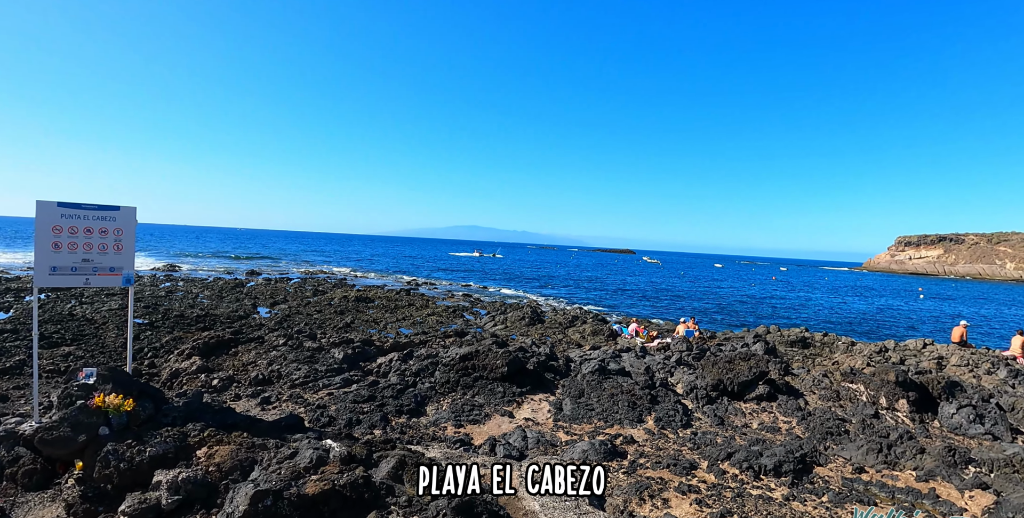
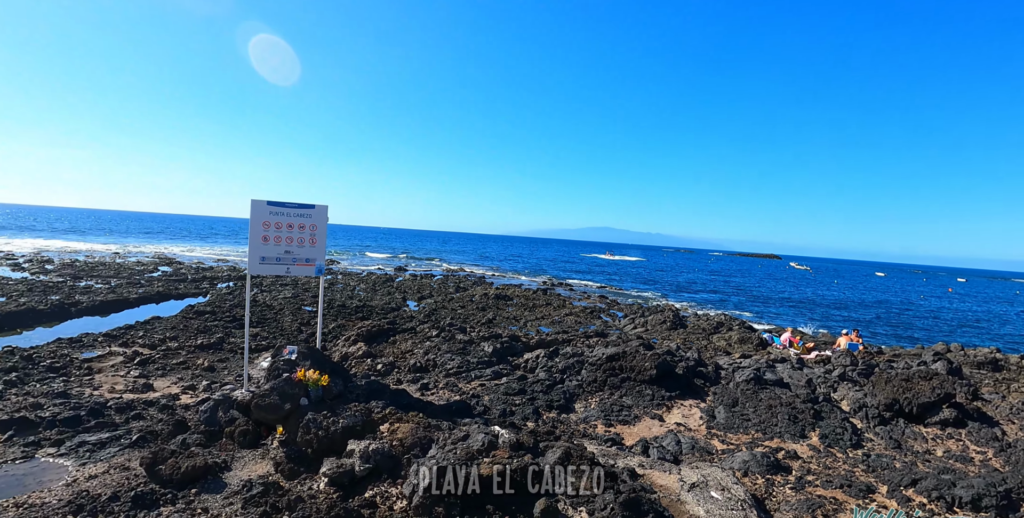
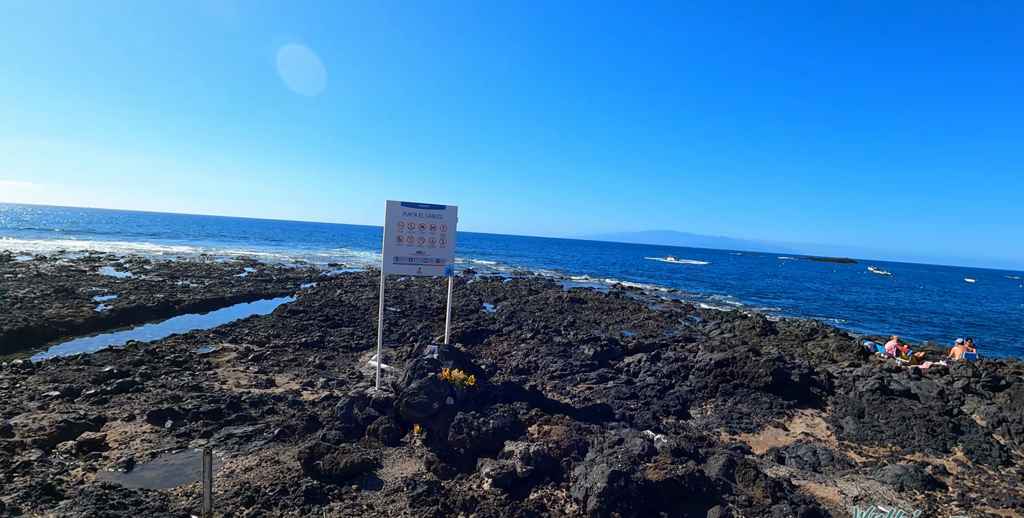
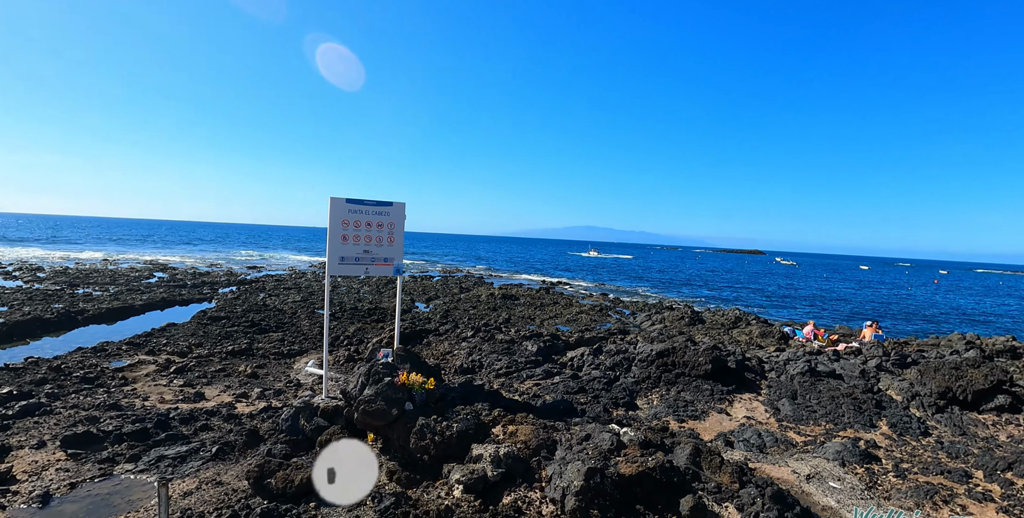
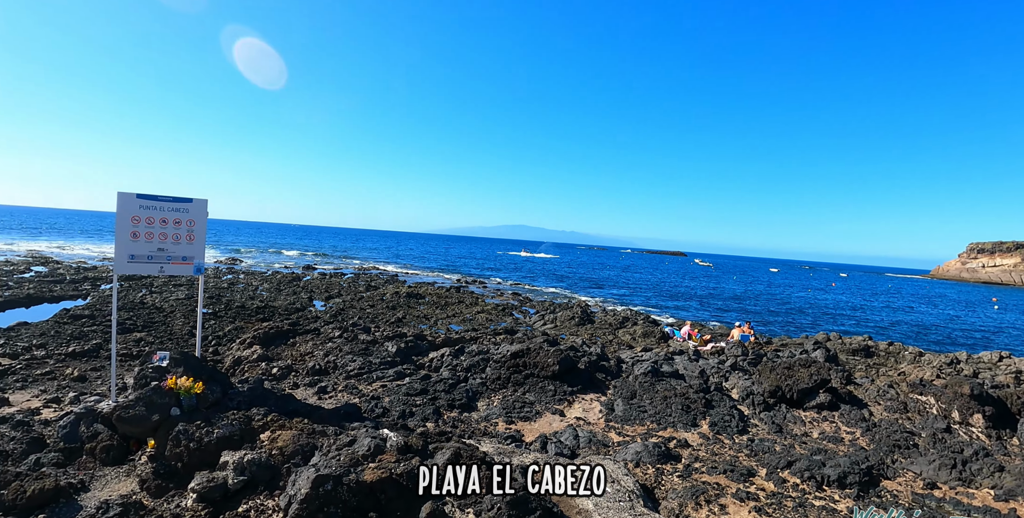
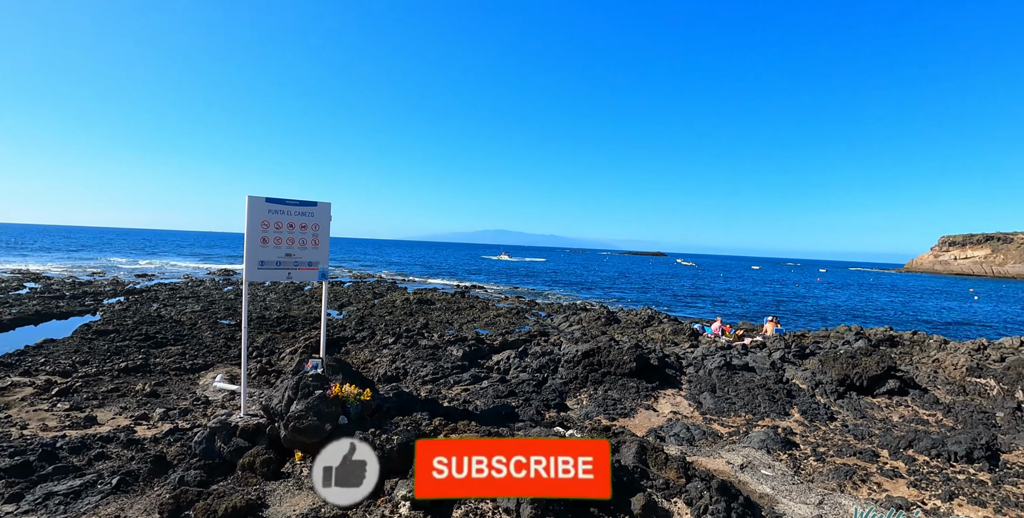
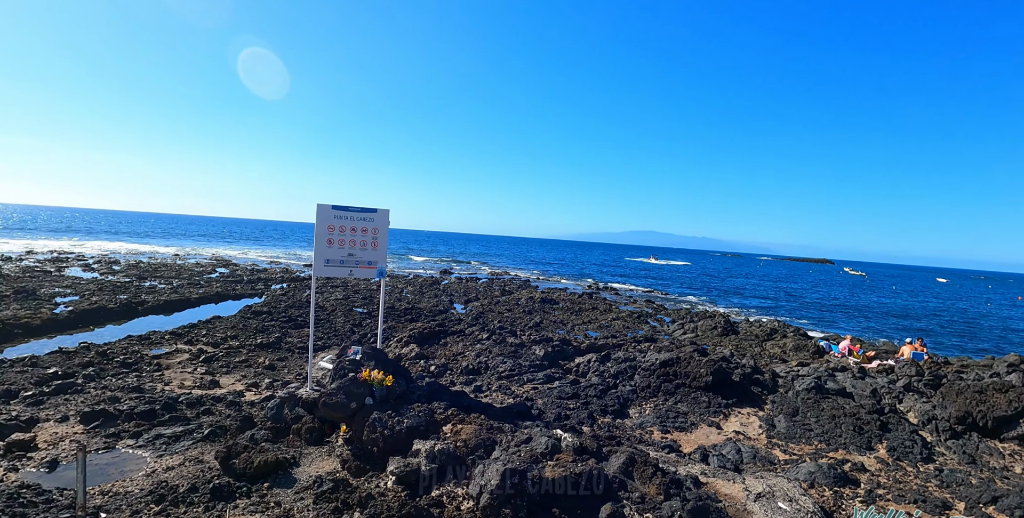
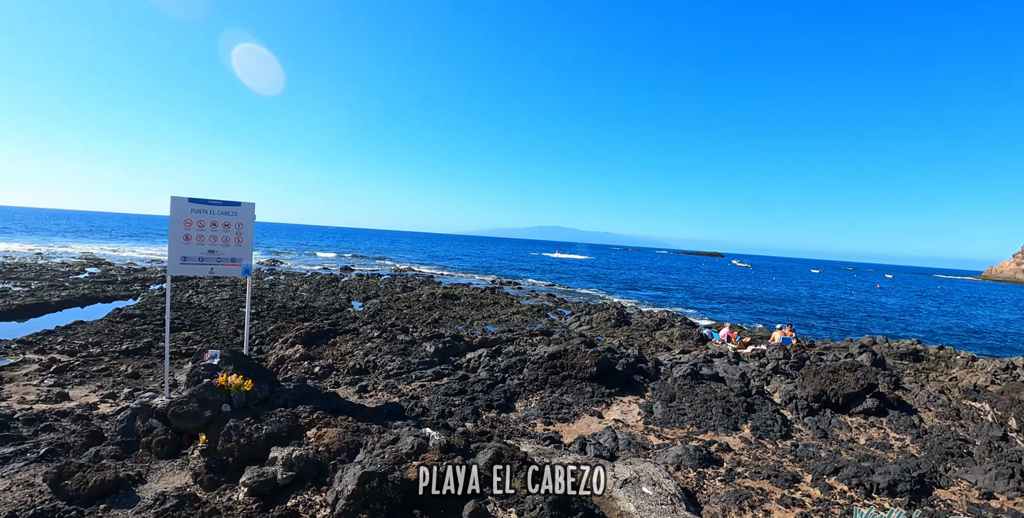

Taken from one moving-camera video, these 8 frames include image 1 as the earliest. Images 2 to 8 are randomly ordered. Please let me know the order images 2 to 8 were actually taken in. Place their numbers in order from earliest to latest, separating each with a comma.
5, 8, 2, 7, 3, 4, 6
